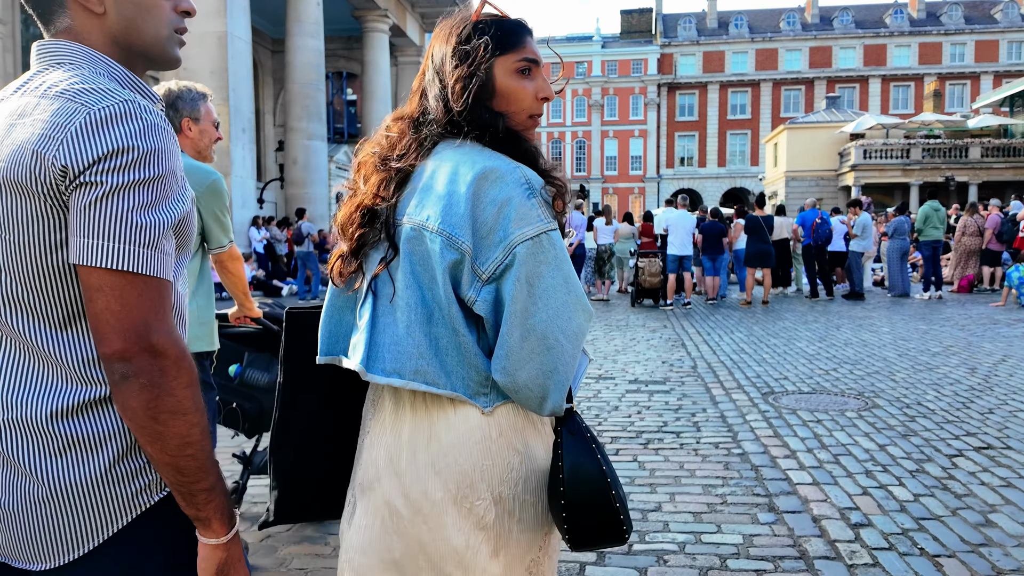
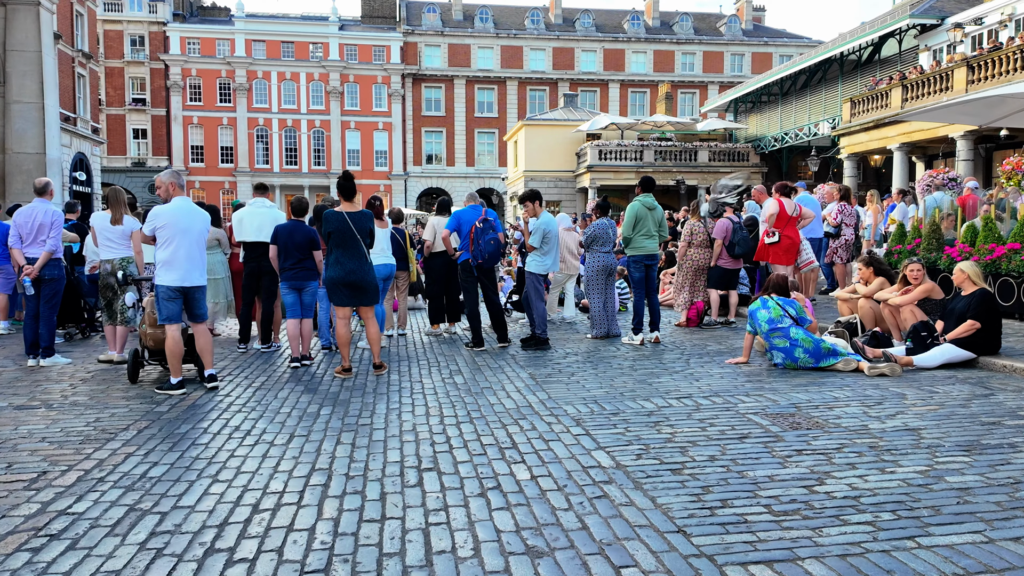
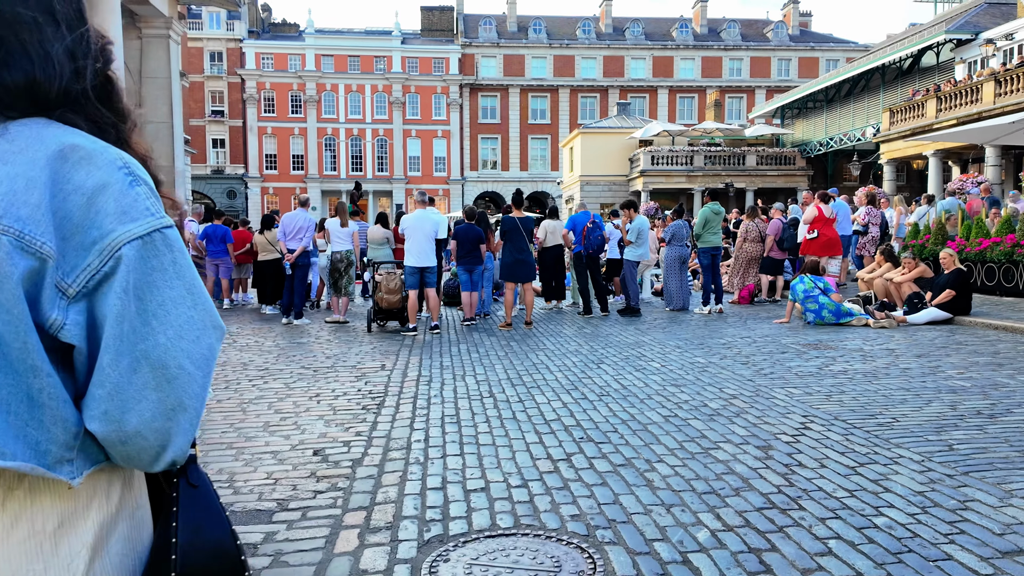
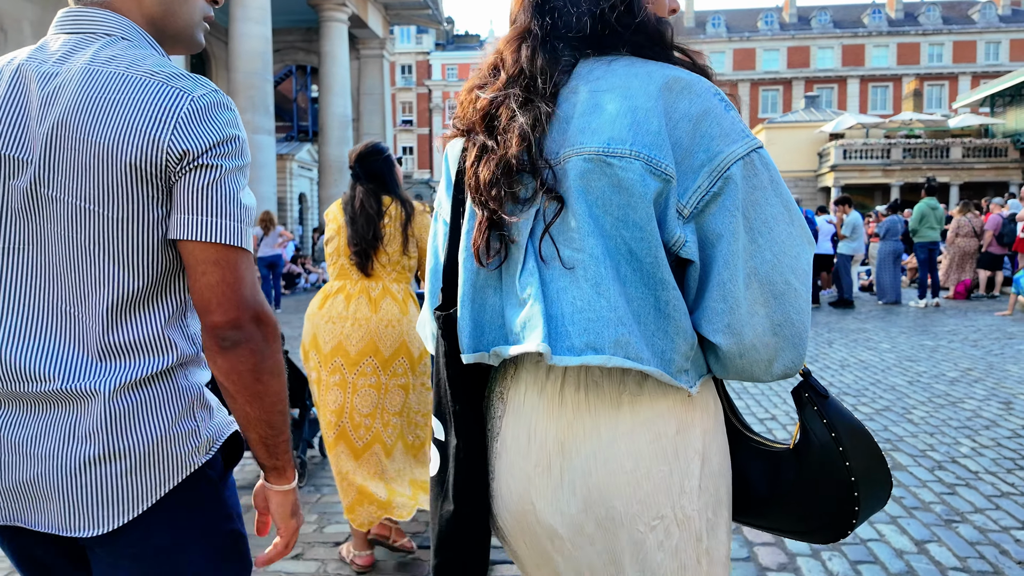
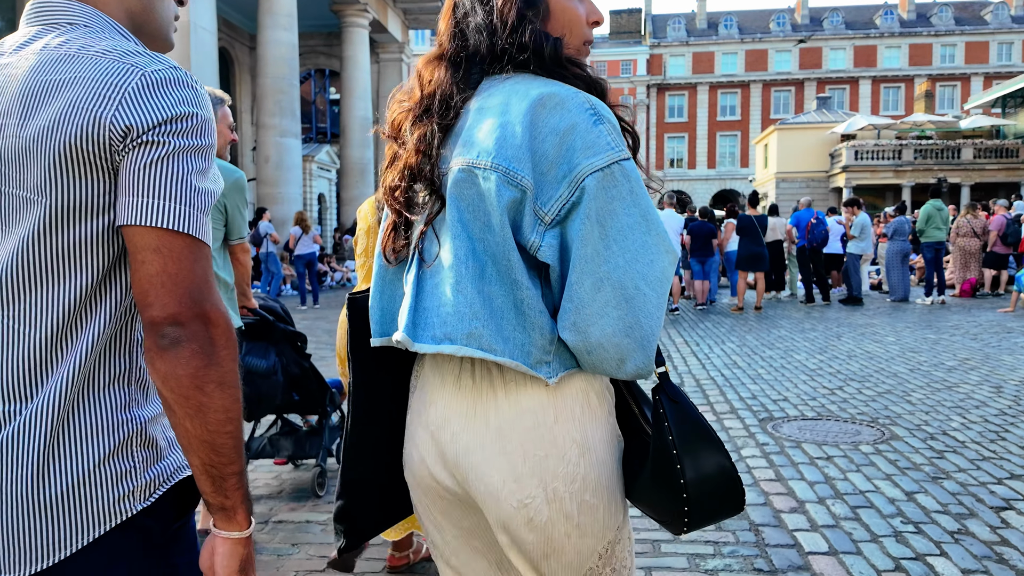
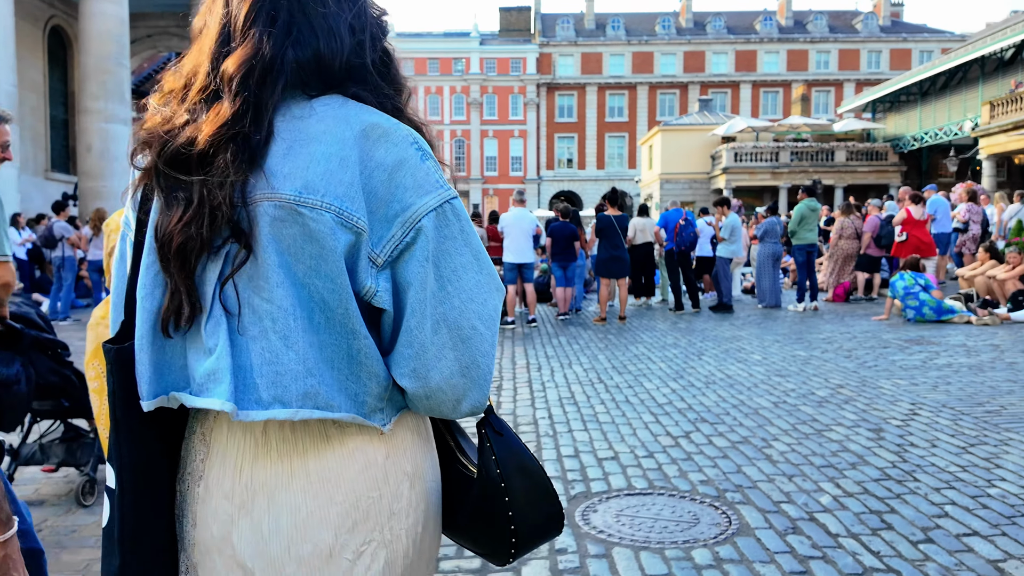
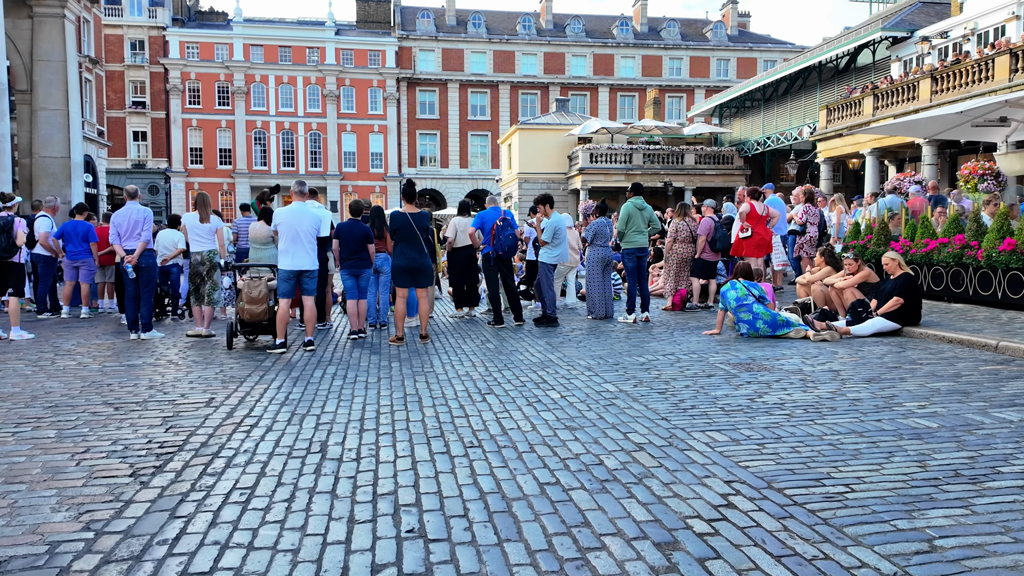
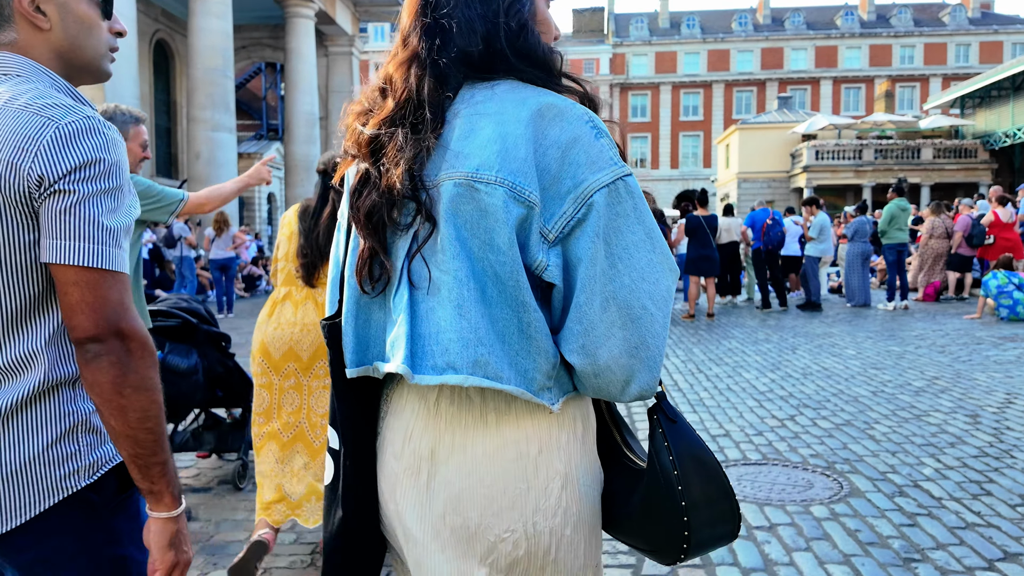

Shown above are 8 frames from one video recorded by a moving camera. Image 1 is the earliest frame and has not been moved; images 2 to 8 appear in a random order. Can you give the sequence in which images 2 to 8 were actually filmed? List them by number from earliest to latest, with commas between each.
5, 4, 8, 6, 3, 7, 2
